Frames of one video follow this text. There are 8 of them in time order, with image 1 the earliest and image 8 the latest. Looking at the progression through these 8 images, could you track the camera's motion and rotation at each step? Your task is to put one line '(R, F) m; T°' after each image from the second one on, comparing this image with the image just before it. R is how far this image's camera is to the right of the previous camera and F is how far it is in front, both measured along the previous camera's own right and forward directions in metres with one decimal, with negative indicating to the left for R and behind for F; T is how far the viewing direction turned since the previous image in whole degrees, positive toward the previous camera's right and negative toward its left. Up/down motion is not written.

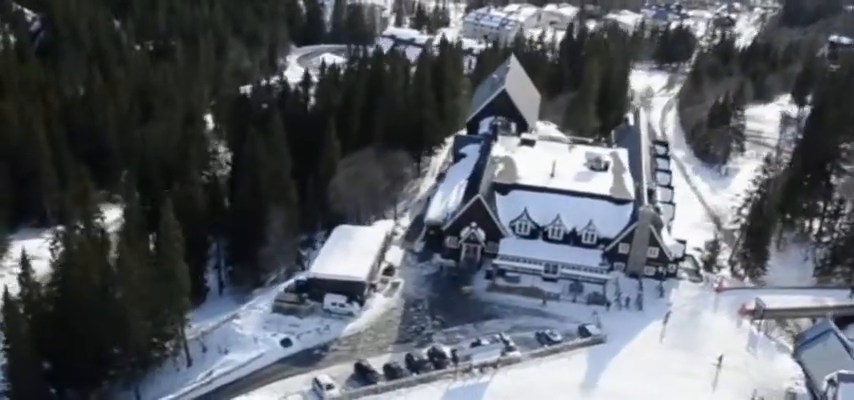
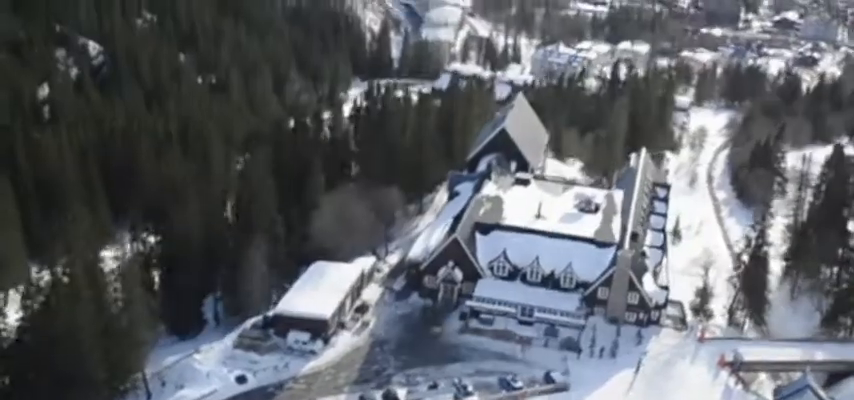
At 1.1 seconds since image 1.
(+4.7, +0.7) m; -5°
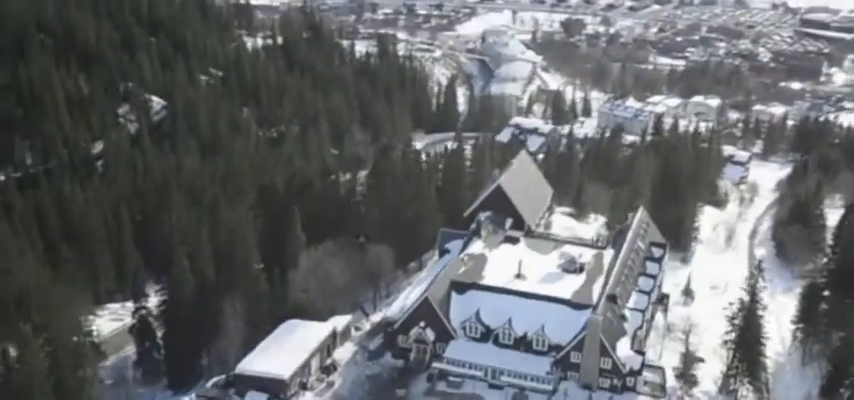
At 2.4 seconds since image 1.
(+4.8, +0.8) m; -5°
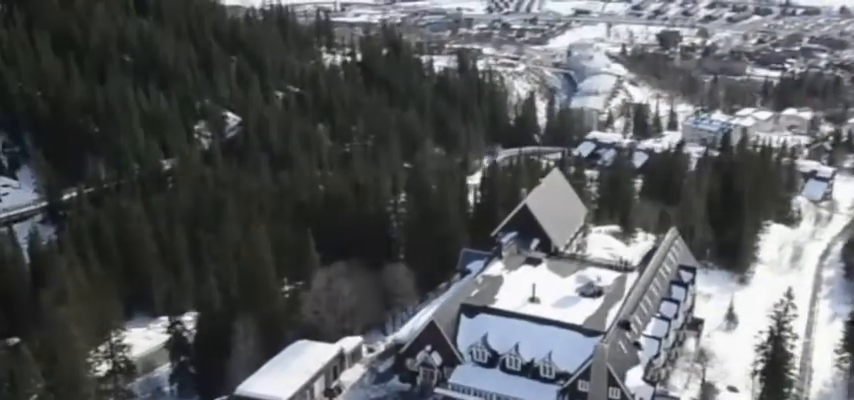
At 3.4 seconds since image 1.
(+3.6, +1.0) m; -5°
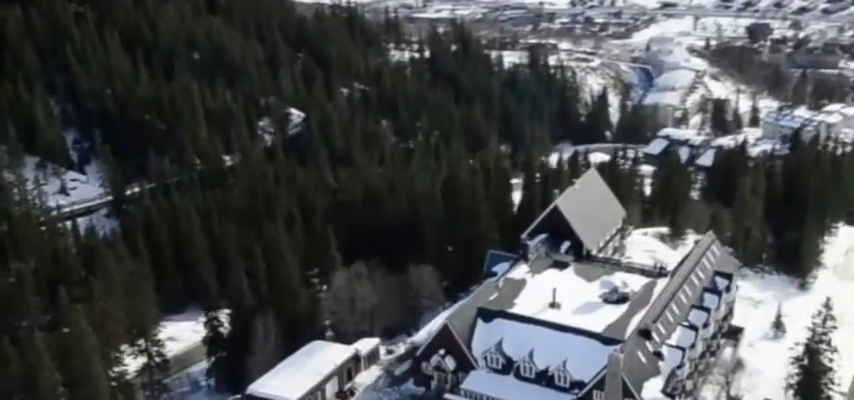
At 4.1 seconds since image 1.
(+2.7, +1.1) m; -5°
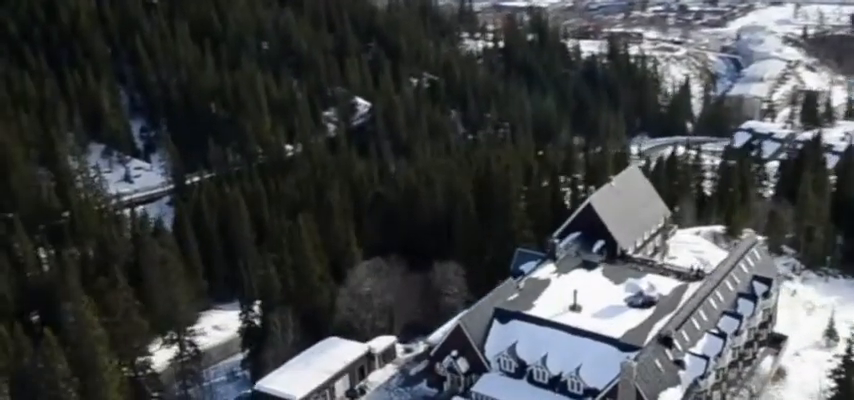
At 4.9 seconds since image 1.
(+2.9, +1.3) m; -5°
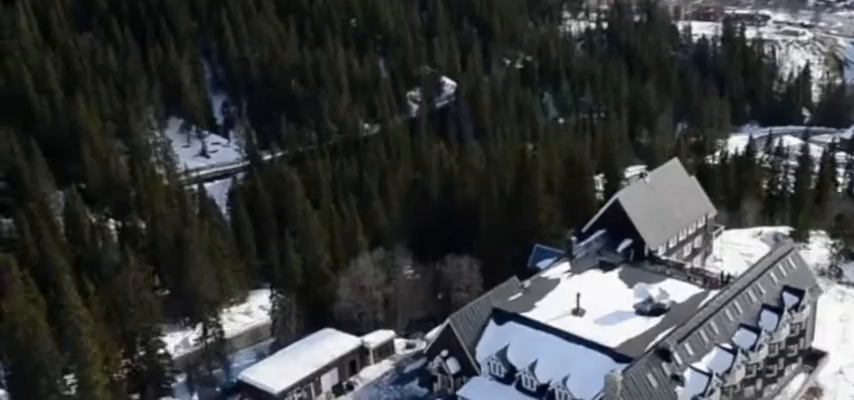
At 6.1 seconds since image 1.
(+4.8, +2.1) m; -7°
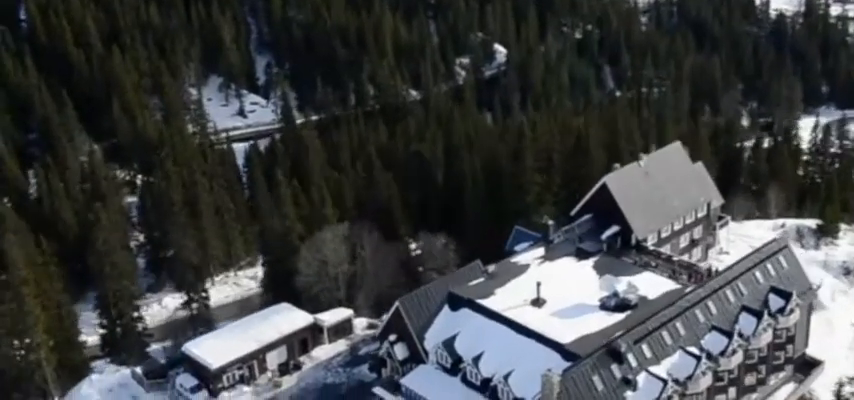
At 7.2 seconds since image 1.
(+4.6, +2.4) m; -5°
